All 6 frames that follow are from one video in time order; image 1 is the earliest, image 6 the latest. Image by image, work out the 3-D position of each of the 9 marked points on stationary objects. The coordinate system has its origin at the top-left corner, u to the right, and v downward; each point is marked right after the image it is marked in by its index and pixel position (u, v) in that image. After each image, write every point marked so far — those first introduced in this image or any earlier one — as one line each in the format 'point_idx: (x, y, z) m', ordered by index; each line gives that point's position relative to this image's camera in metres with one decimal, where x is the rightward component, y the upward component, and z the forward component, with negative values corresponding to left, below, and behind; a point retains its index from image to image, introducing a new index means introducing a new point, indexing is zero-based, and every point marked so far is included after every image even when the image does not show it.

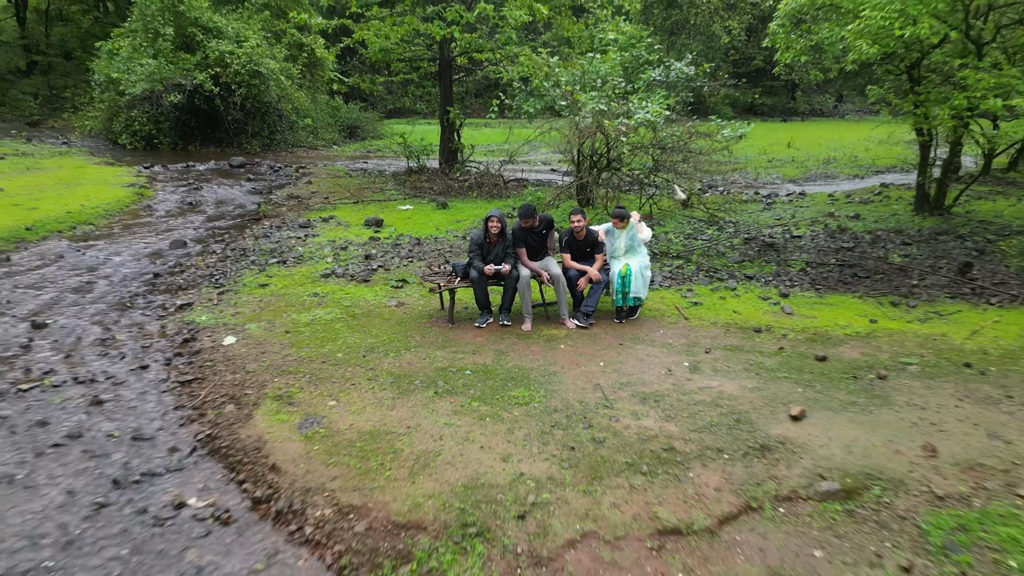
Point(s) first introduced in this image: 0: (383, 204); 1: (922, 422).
0: (-2.3, +1.5, +9.1) m
1: (+3.1, -1.0, +3.8) m
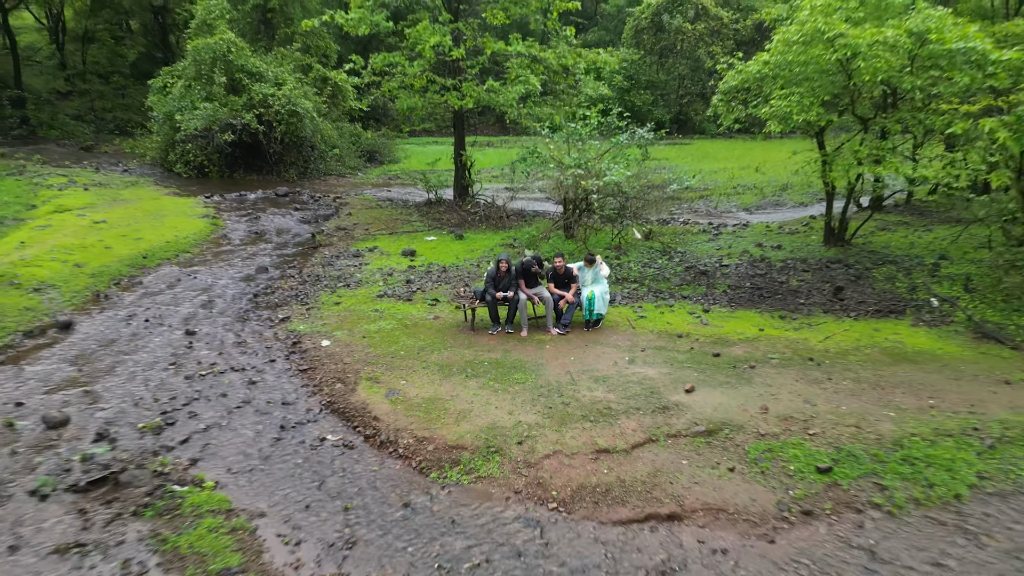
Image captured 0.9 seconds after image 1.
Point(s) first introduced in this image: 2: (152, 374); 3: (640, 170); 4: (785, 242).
0: (-2.3, +1.2, +11.4) m
1: (+3.2, -1.3, +6.1) m
2: (-4.8, -1.2, +6.6) m
3: (+2.6, +2.5, +10.5) m
4: (+5.9, +1.0, +10.6) m
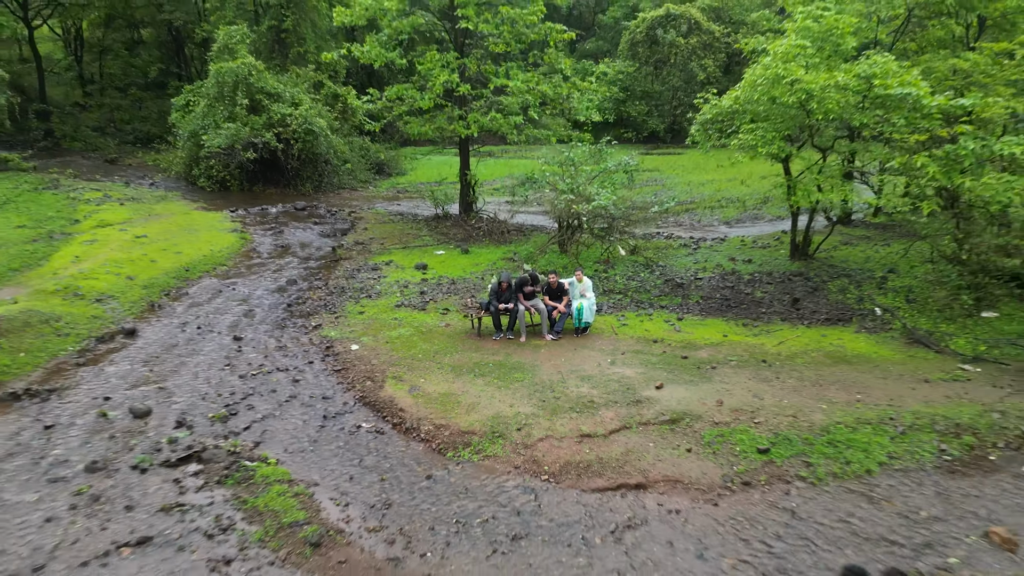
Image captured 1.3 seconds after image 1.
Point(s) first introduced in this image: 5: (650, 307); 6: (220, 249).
0: (-2.3, +1.0, +12.7) m
1: (+3.2, -1.5, +7.4) m
2: (-4.8, -1.4, +7.9) m
3: (+2.7, +2.2, +11.7) m
4: (+5.9, +0.8, +11.9) m
5: (+2.8, -0.4, +9.8) m
6: (-7.5, +1.0, +12.6) m
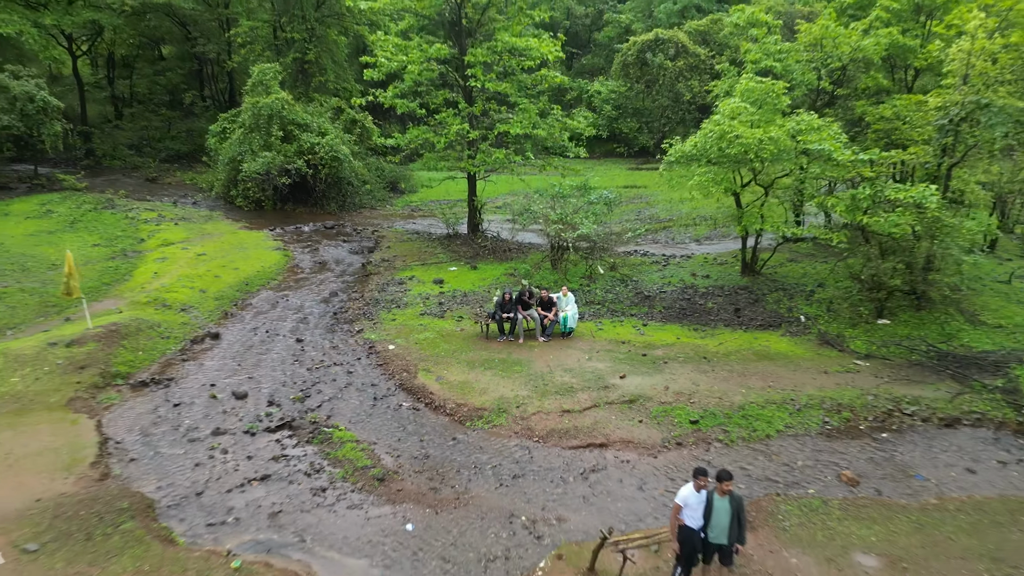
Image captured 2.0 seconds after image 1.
0: (-2.3, +0.7, +15.2) m
1: (+3.2, -1.8, +9.9) m
2: (-4.8, -1.7, +10.4) m
3: (+2.7, +1.9, +14.2) m
4: (+5.9, +0.5, +14.4) m
5: (+2.8, -0.7, +12.3) m
6: (-7.5, +0.7, +15.1) m
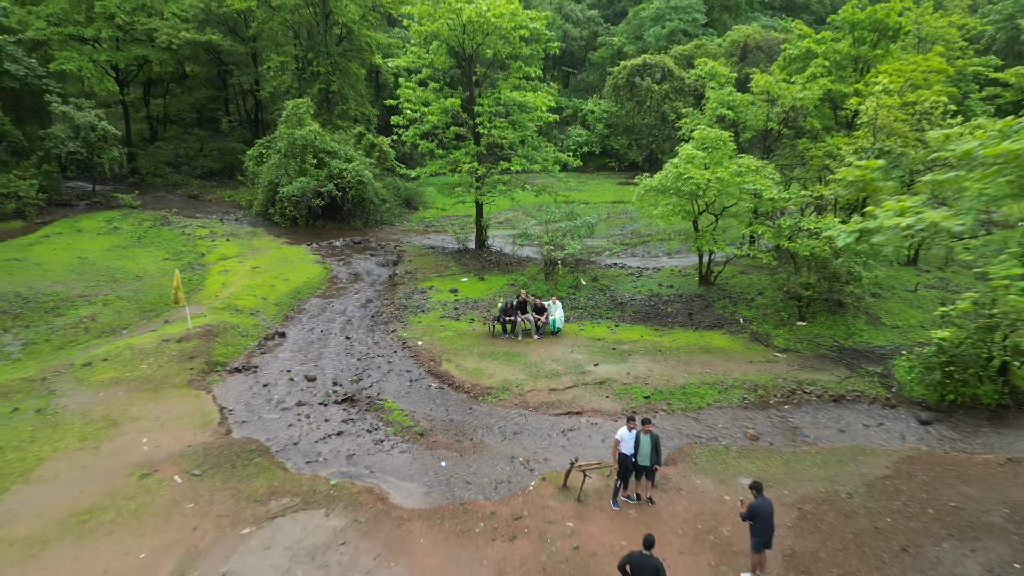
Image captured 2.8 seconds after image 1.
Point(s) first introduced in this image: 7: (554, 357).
0: (-2.3, +0.4, +18.5) m
1: (+3.2, -2.1, +13.2) m
2: (-4.8, -1.9, +13.7) m
3: (+2.7, +1.7, +17.5) m
4: (+5.9, +0.2, +17.6) m
5: (+2.8, -1.0, +15.6) m
6: (-7.5, +0.4, +18.4) m
7: (+1.2, -1.9, +13.6) m
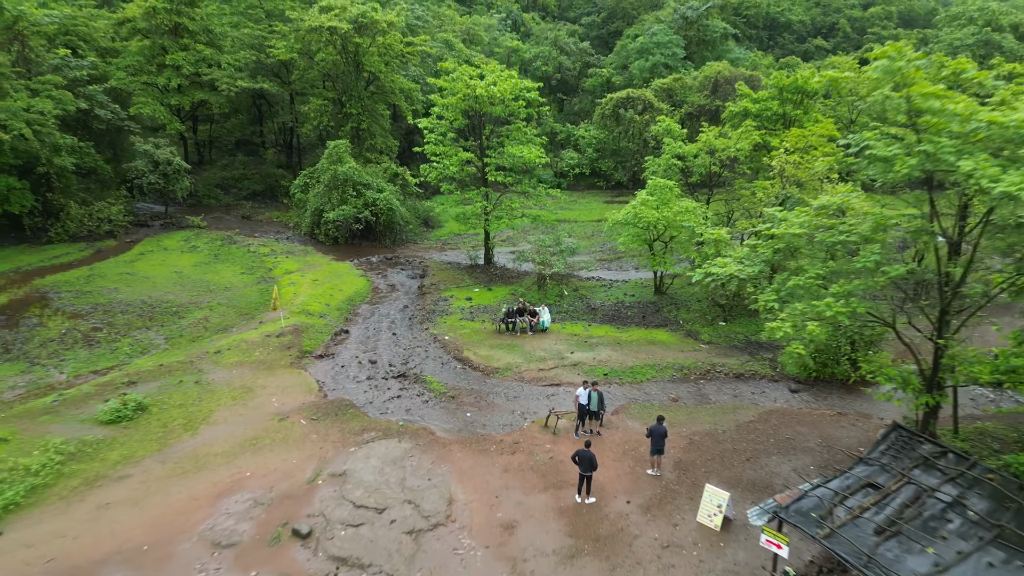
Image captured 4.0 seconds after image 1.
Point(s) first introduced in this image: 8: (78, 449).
0: (-2.2, 0.0, +24.0) m
1: (+3.2, -2.5, +18.7) m
2: (-4.7, -2.4, +19.2) m
3: (+2.7, +1.3, +23.0) m
4: (+6.0, -0.2, +23.2) m
5: (+2.8, -1.4, +21.1) m
6: (-7.5, 0.0, +23.9) m
7: (+1.2, -2.4, +19.1) m
8: (-12.3, -4.5, +13.8) m
